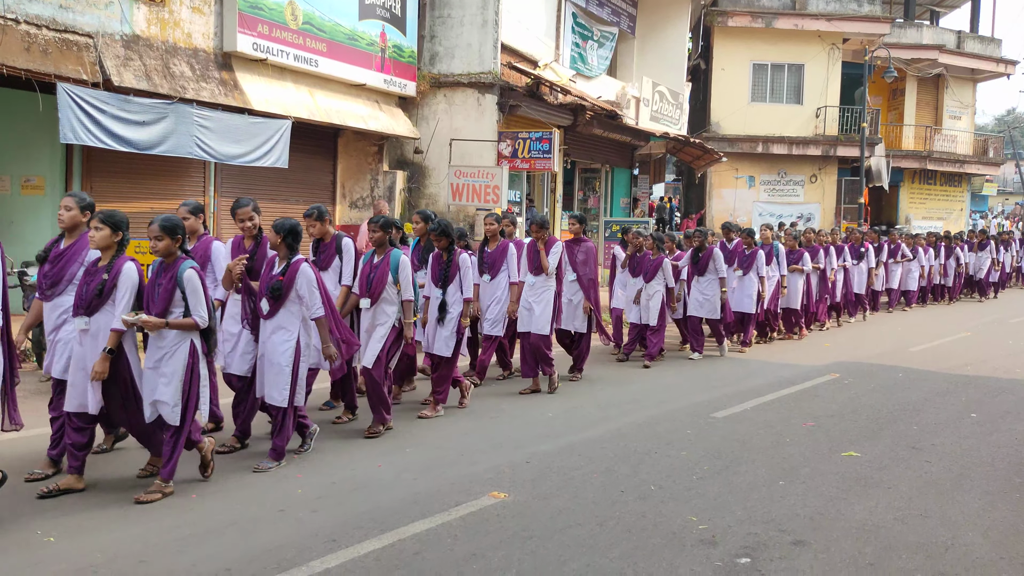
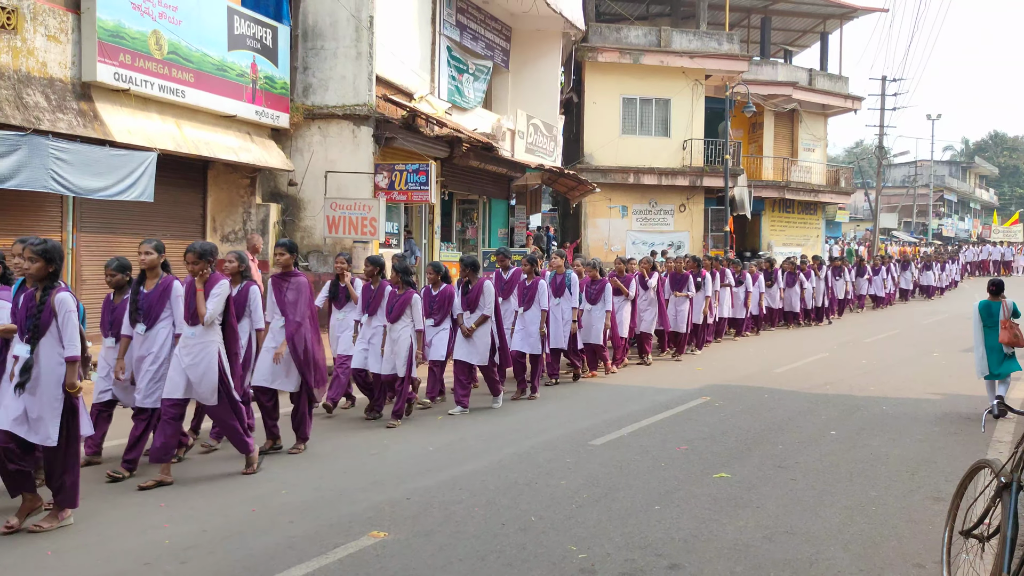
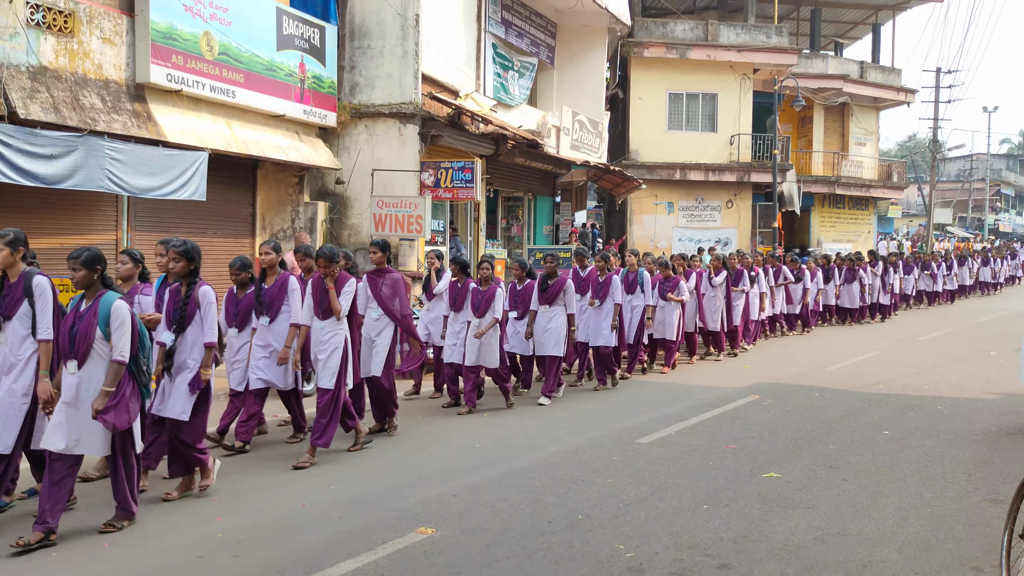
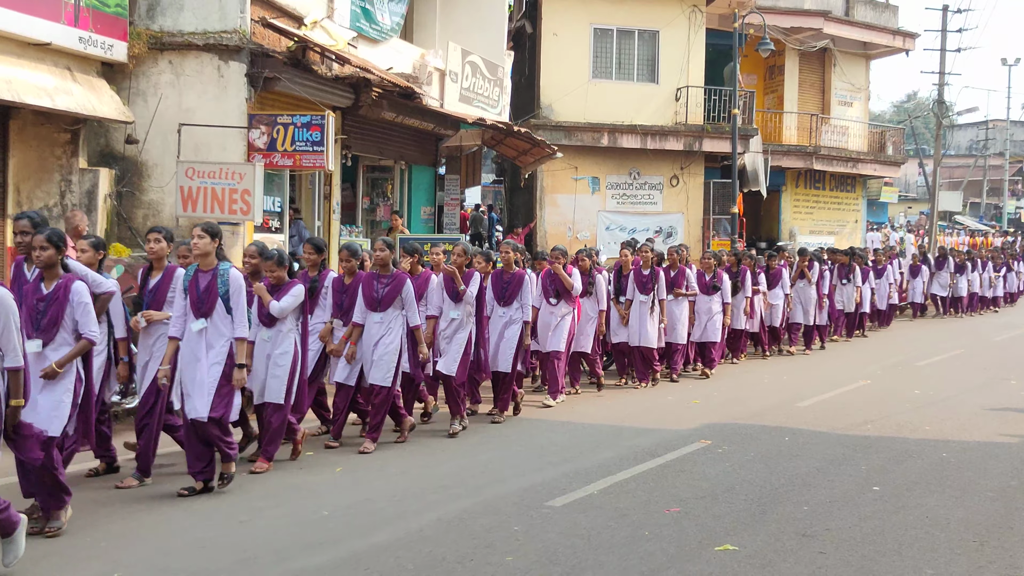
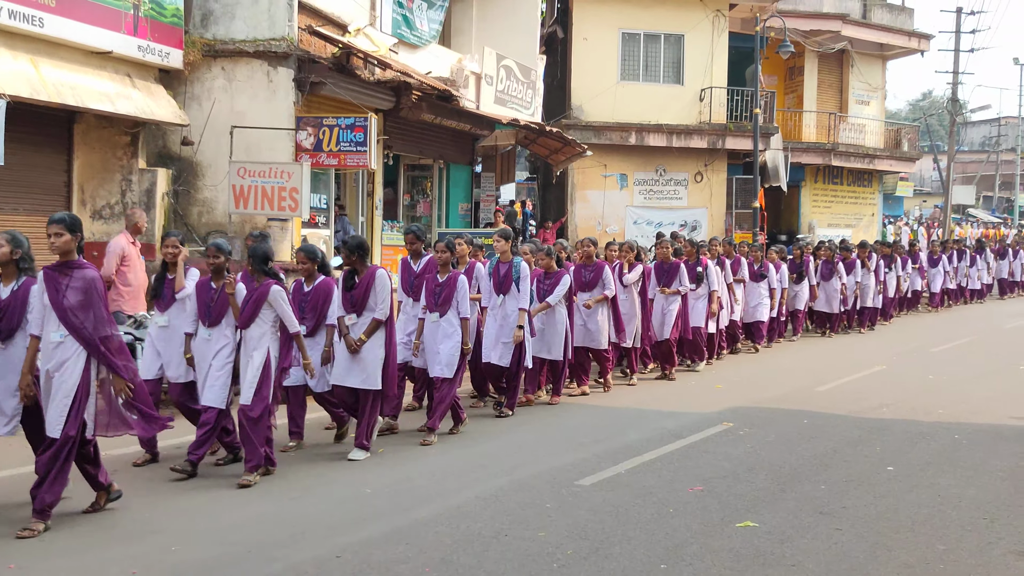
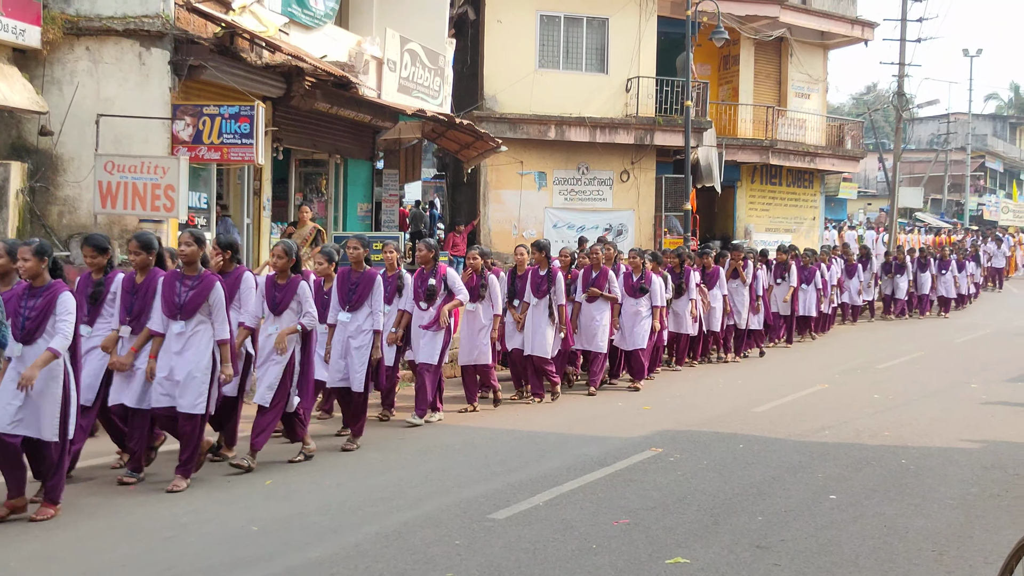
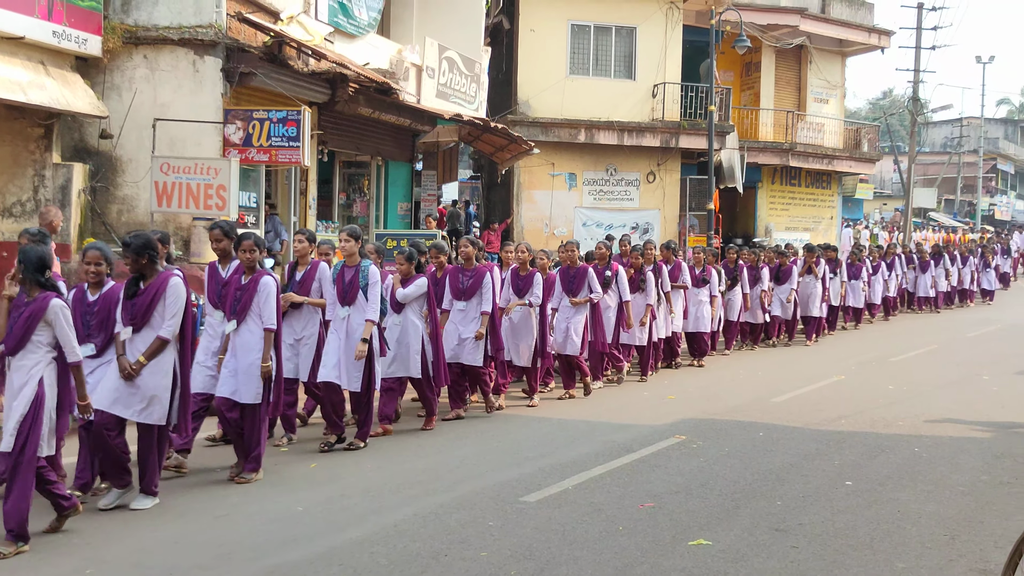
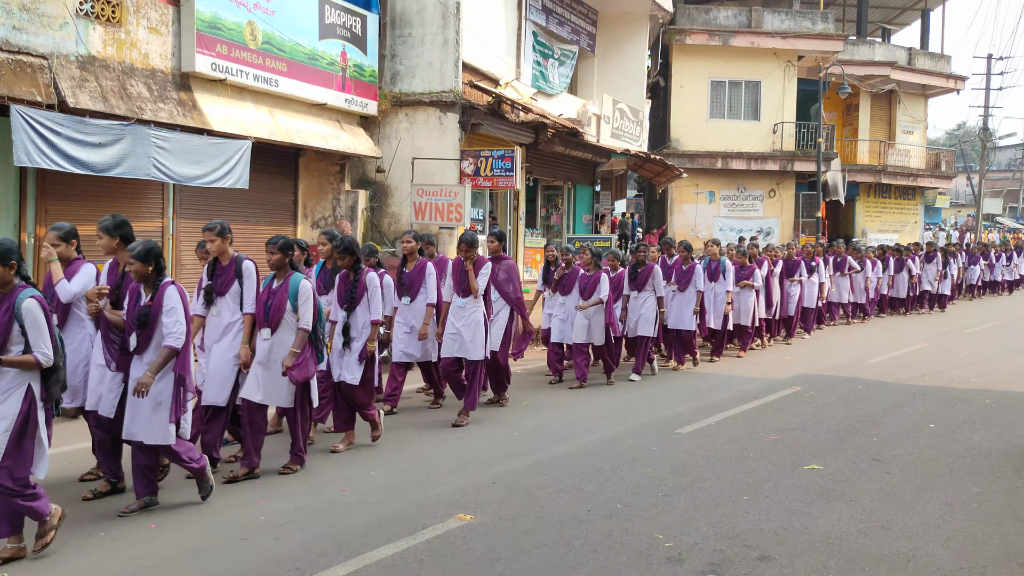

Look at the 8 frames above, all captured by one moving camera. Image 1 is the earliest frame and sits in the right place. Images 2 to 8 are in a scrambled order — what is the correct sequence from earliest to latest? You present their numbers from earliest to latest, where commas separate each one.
8, 3, 2, 5, 7, 4, 6
